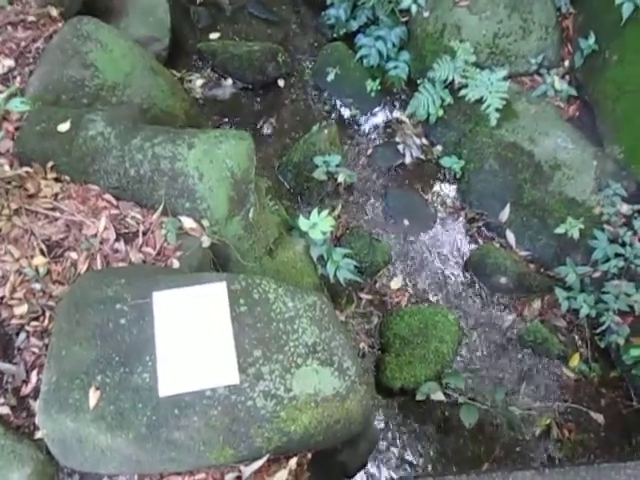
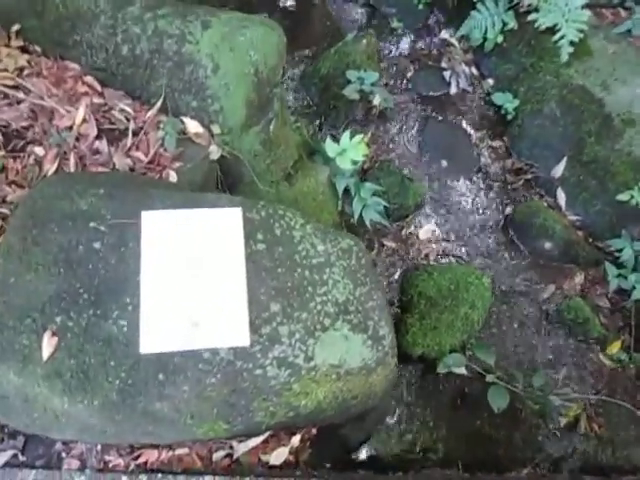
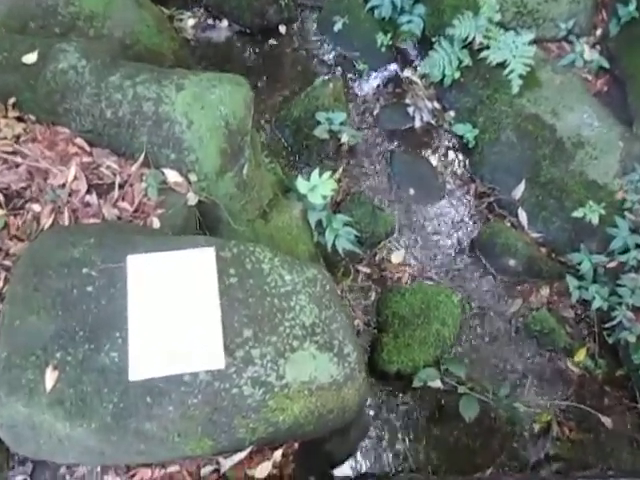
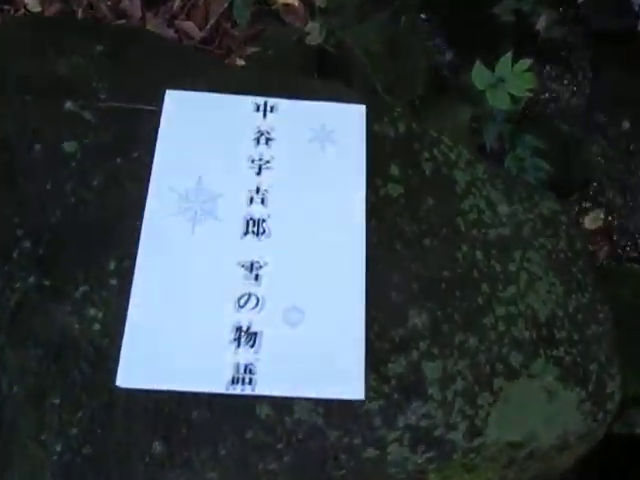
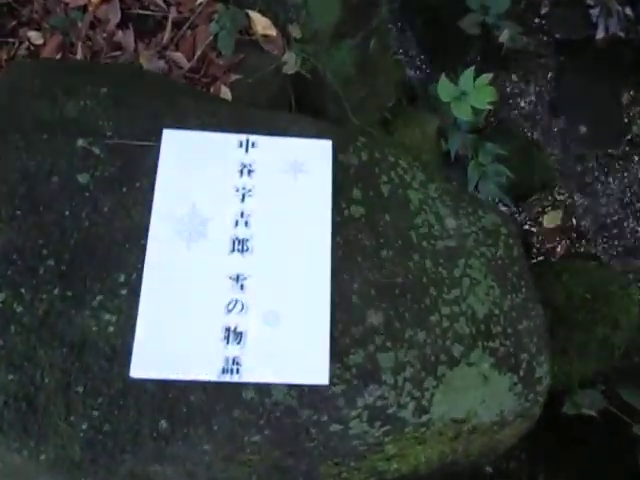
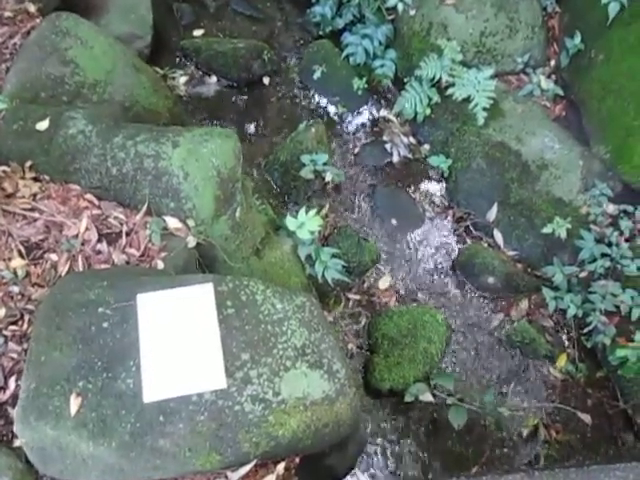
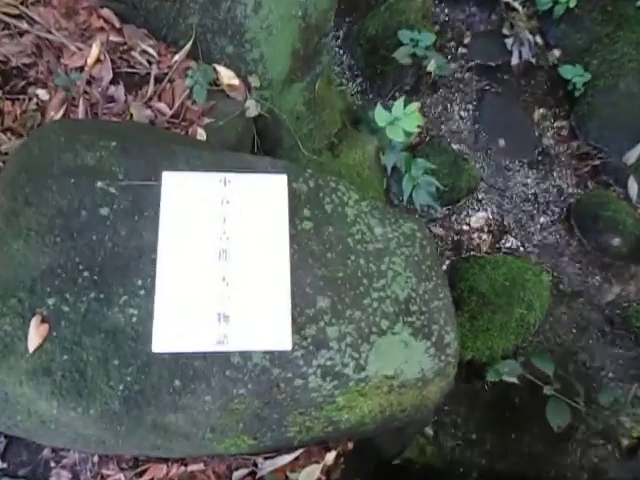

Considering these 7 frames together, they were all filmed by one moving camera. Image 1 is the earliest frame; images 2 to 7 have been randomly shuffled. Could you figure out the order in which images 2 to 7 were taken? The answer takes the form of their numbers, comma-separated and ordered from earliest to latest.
6, 3, 2, 7, 5, 4
